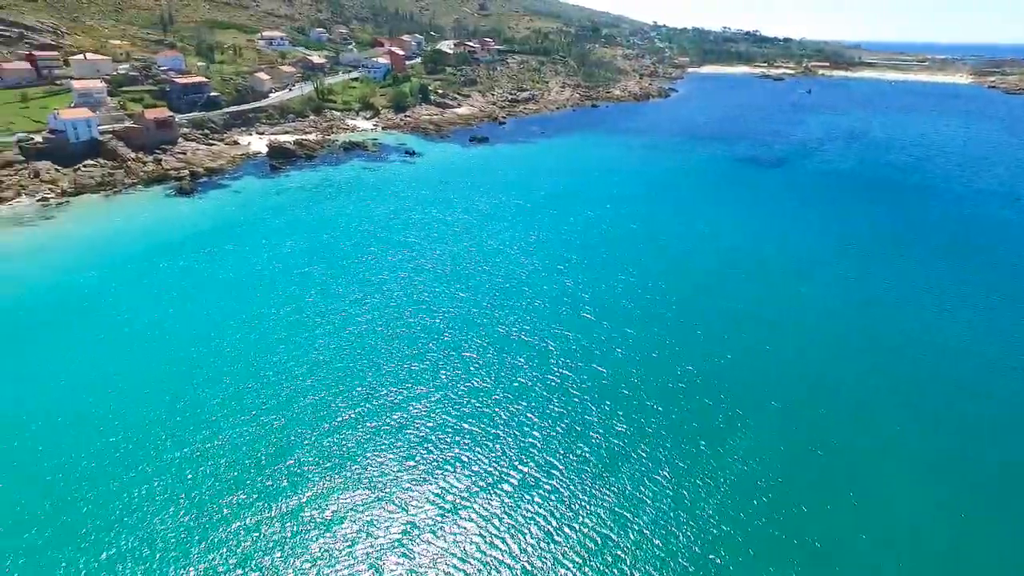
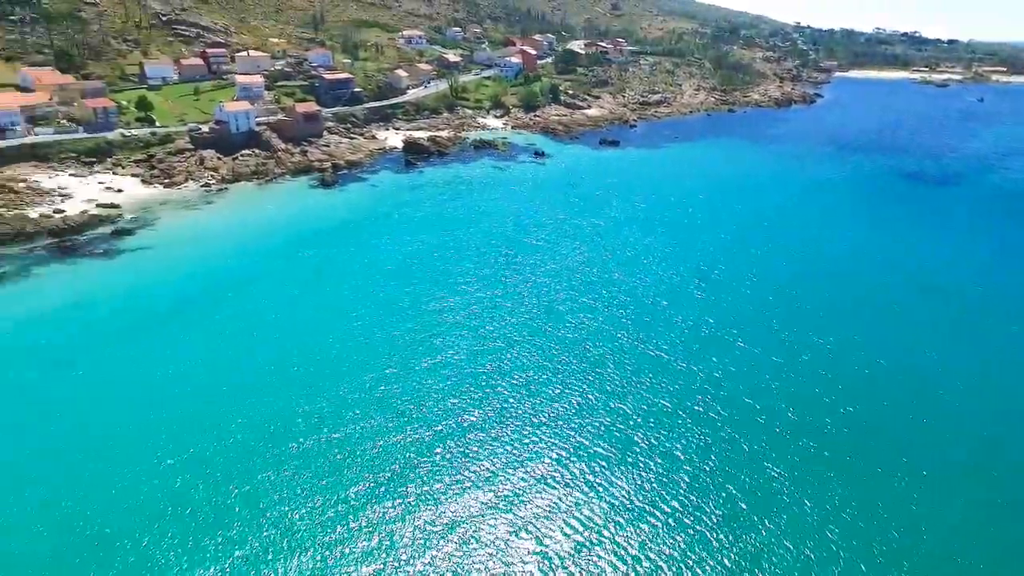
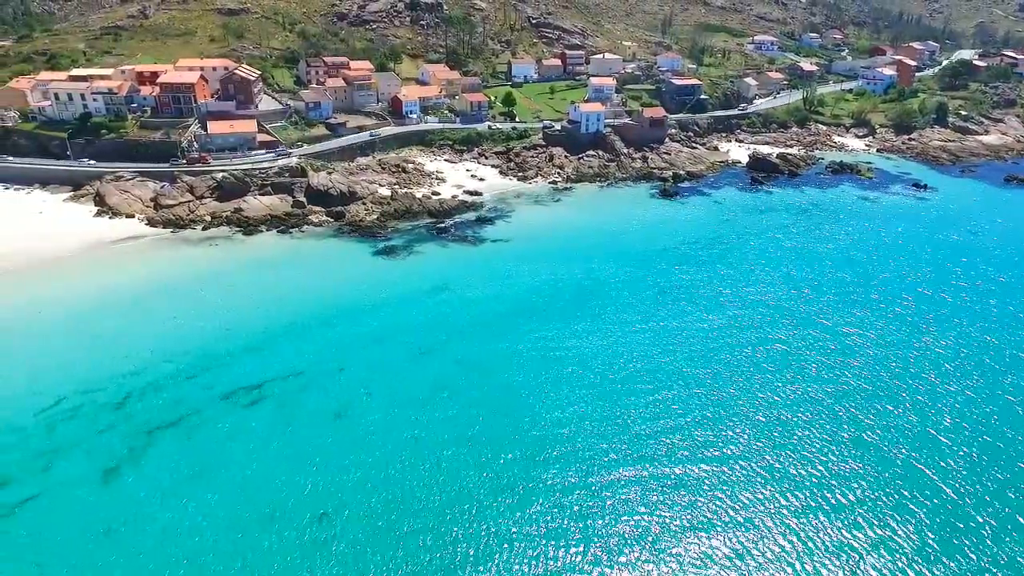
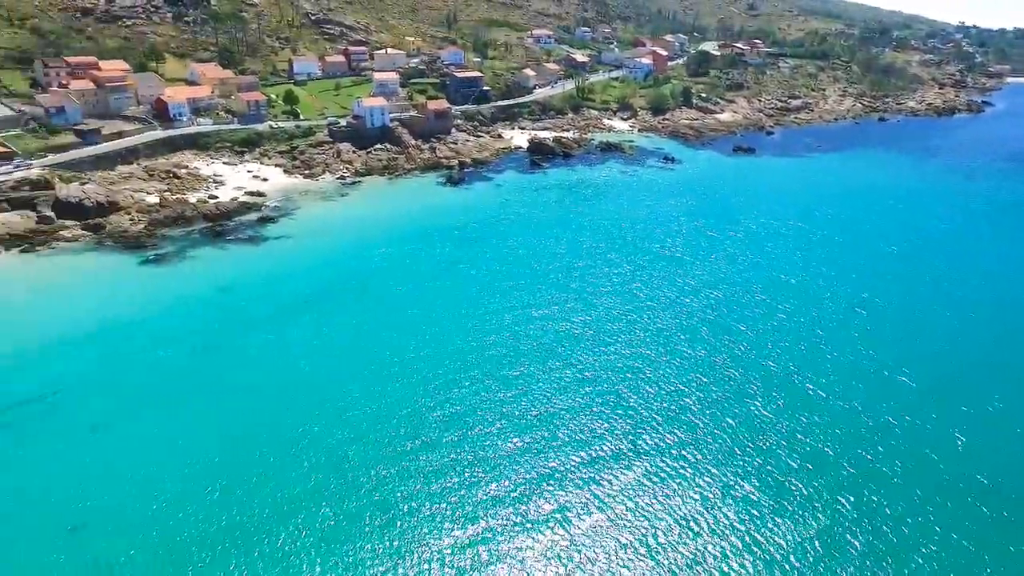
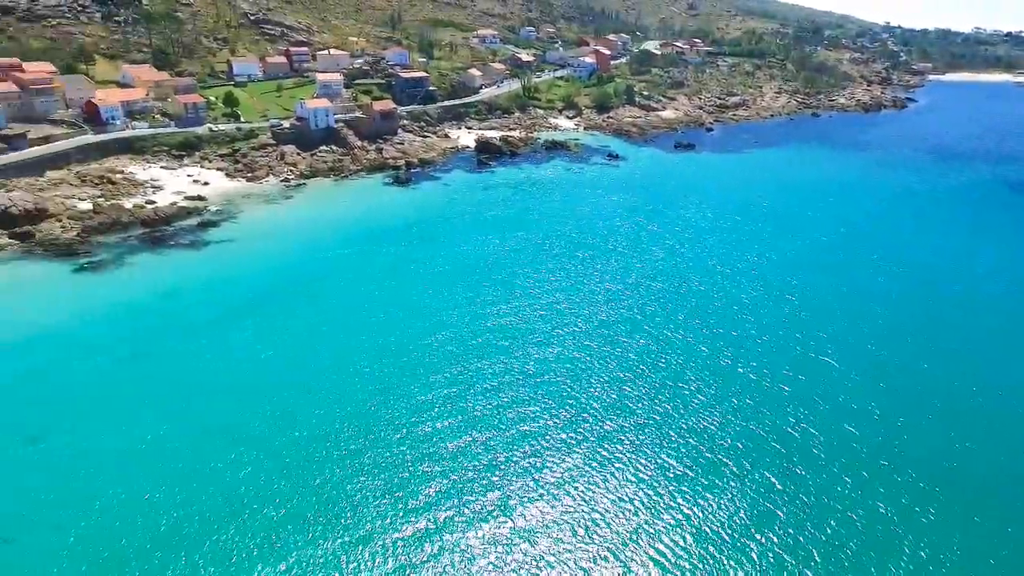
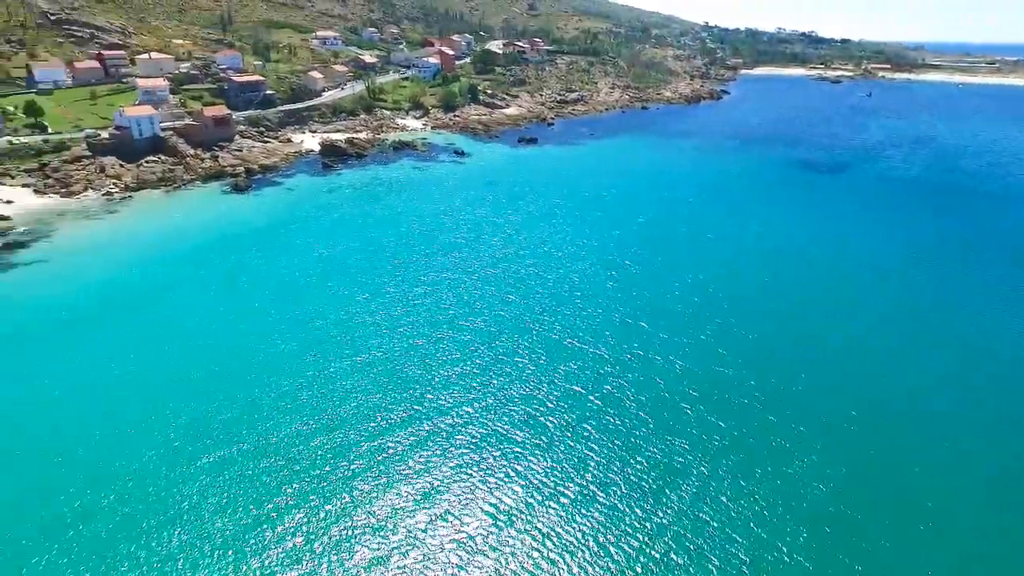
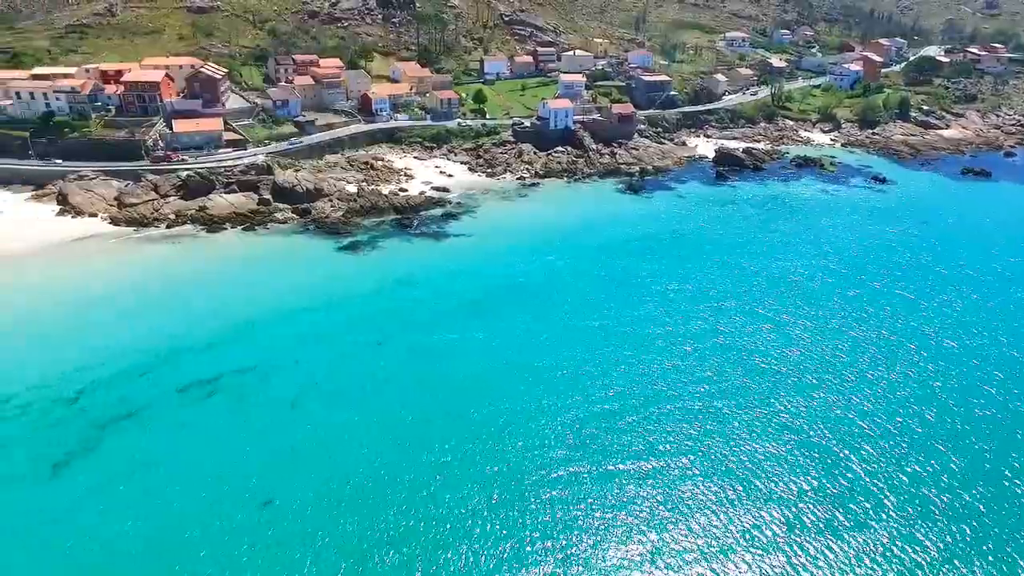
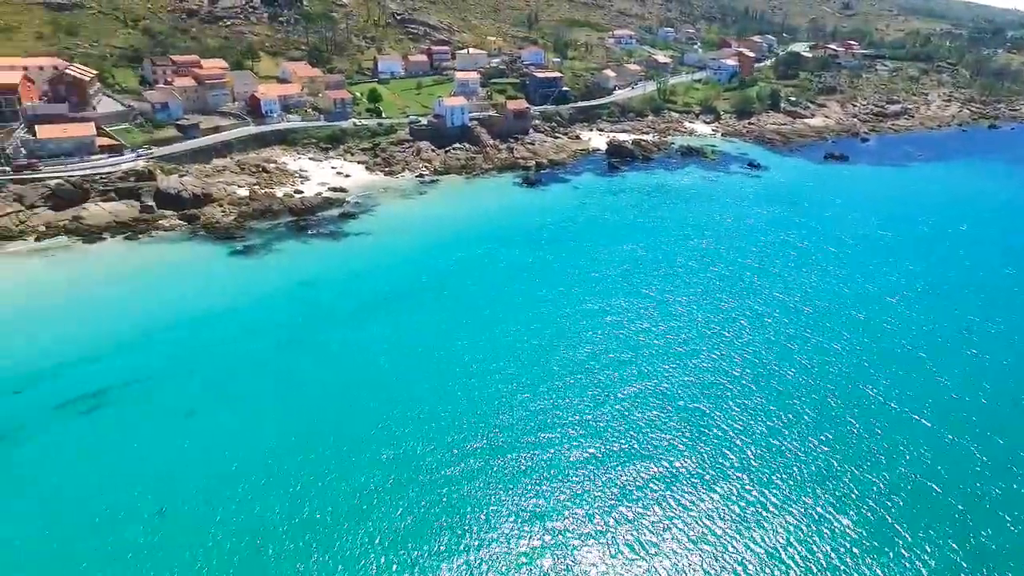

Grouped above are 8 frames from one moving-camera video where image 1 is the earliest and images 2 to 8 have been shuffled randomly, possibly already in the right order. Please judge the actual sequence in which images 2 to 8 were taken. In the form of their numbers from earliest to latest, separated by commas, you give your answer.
6, 2, 5, 4, 8, 7, 3
